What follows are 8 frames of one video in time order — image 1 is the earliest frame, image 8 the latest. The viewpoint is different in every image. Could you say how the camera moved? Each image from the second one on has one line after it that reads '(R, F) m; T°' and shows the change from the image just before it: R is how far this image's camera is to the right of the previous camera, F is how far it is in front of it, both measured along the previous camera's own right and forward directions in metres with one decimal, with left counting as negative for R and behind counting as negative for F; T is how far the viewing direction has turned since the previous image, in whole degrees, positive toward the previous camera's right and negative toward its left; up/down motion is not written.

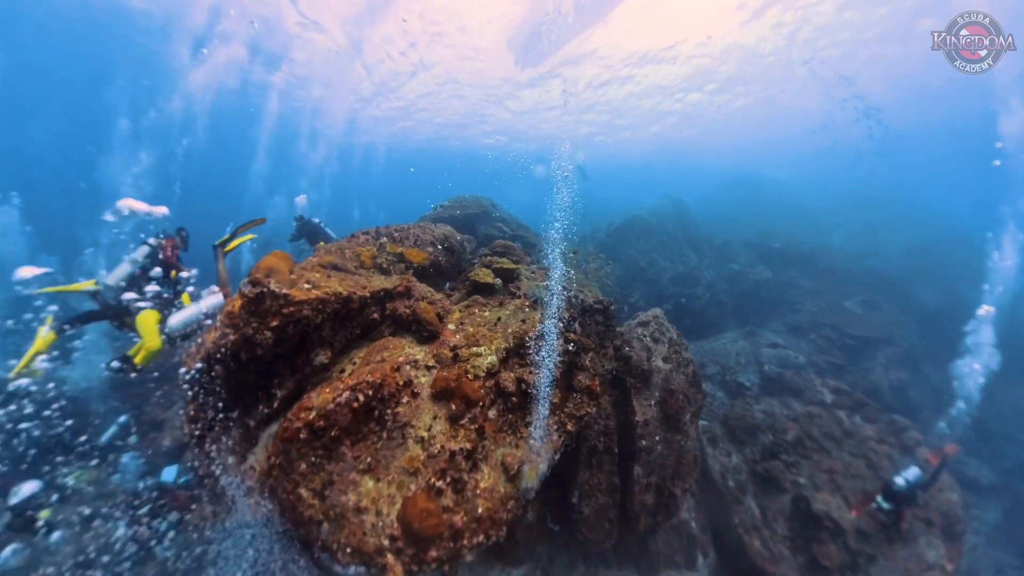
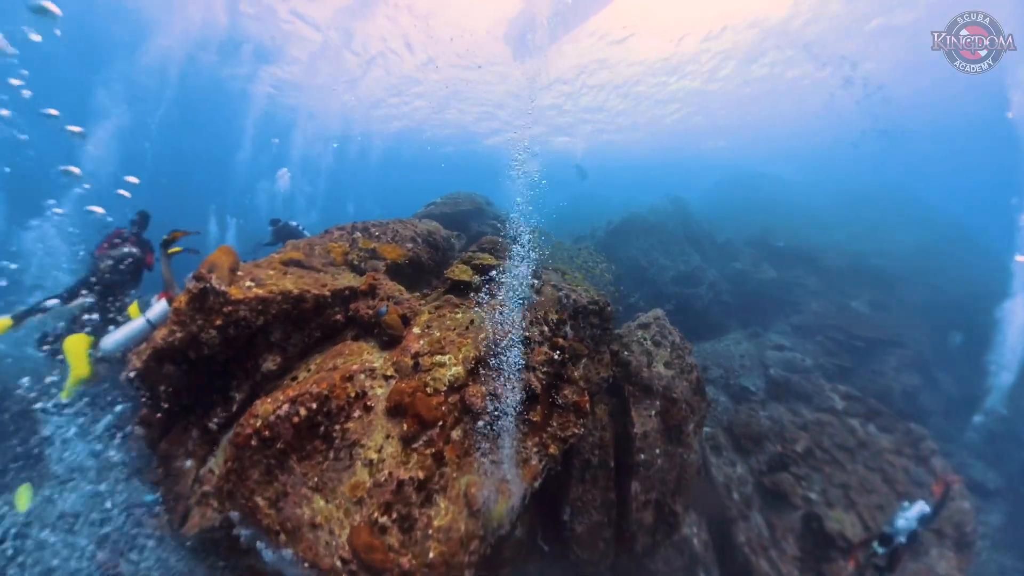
(+0.2, +0.5) m; 0°
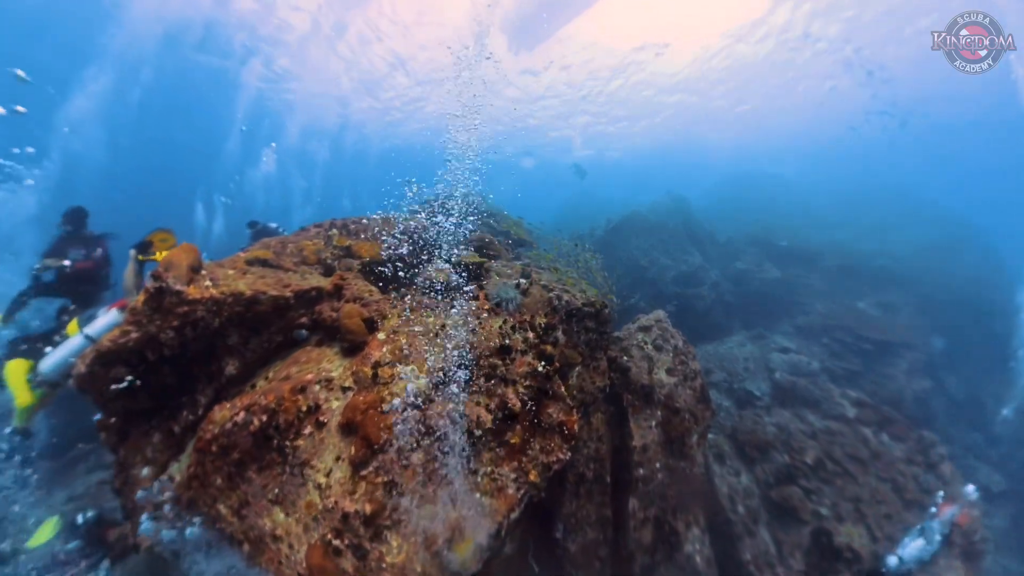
(+0.1, +0.4) m; 0°
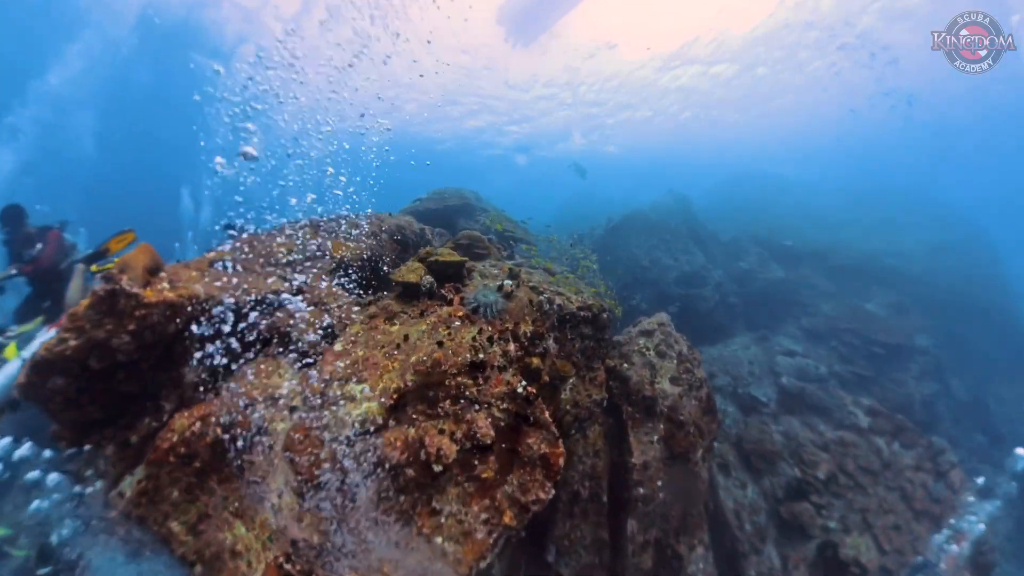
(+0.1, +0.4) m; 0°
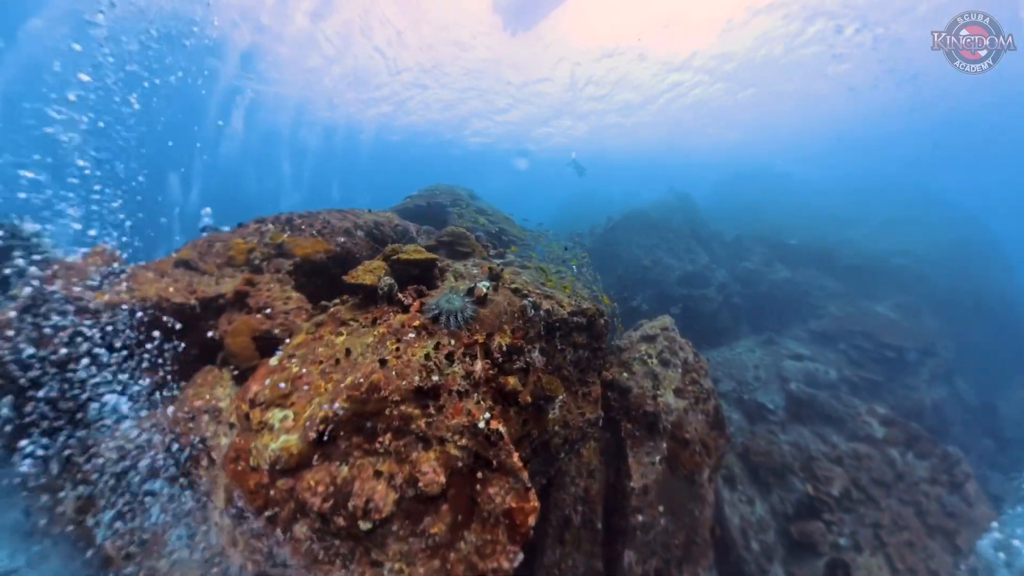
(+0.2, +0.5) m; 0°
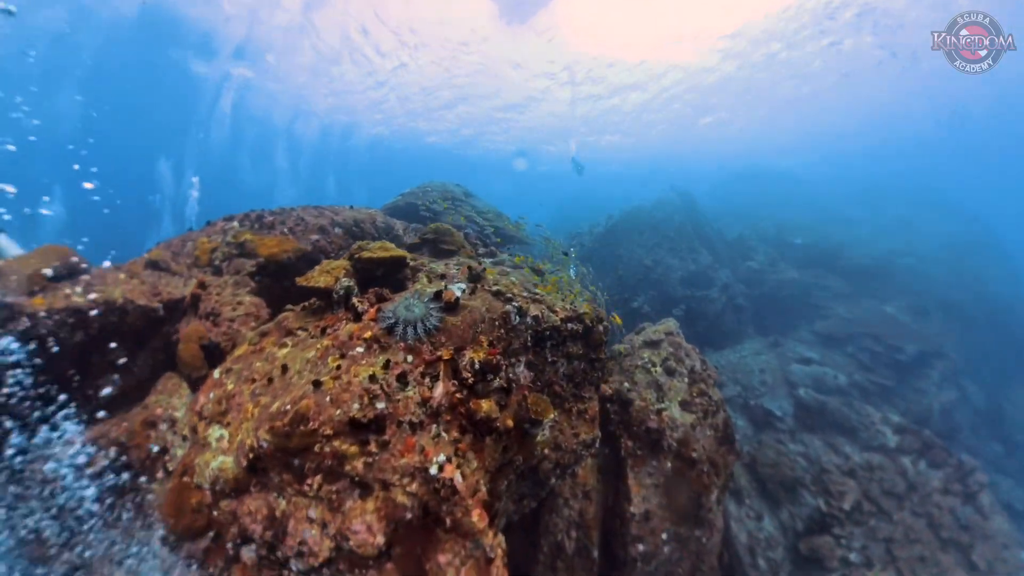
(+0.1, +0.4) m; 0°
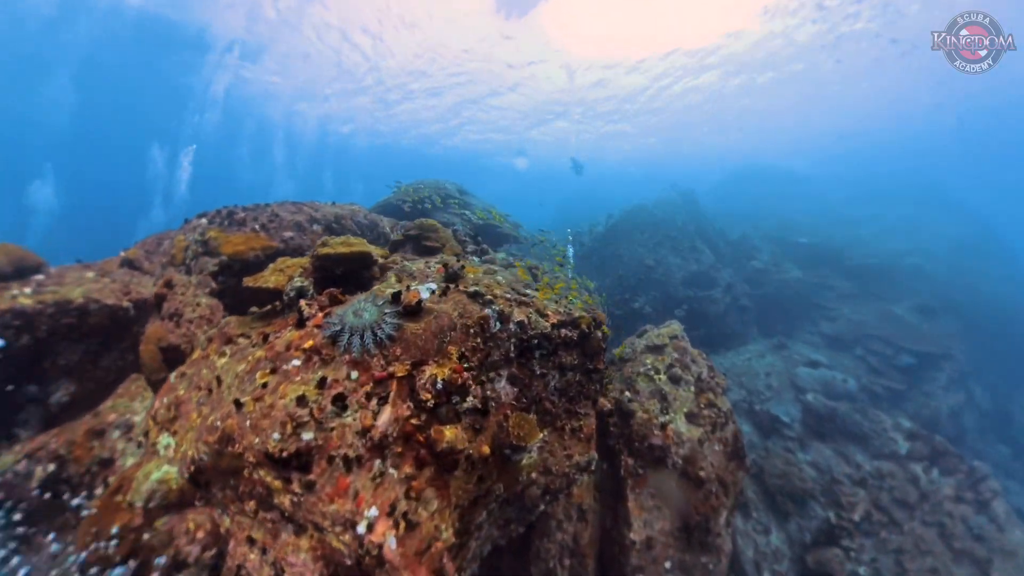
(+0.1, +0.4) m; 0°
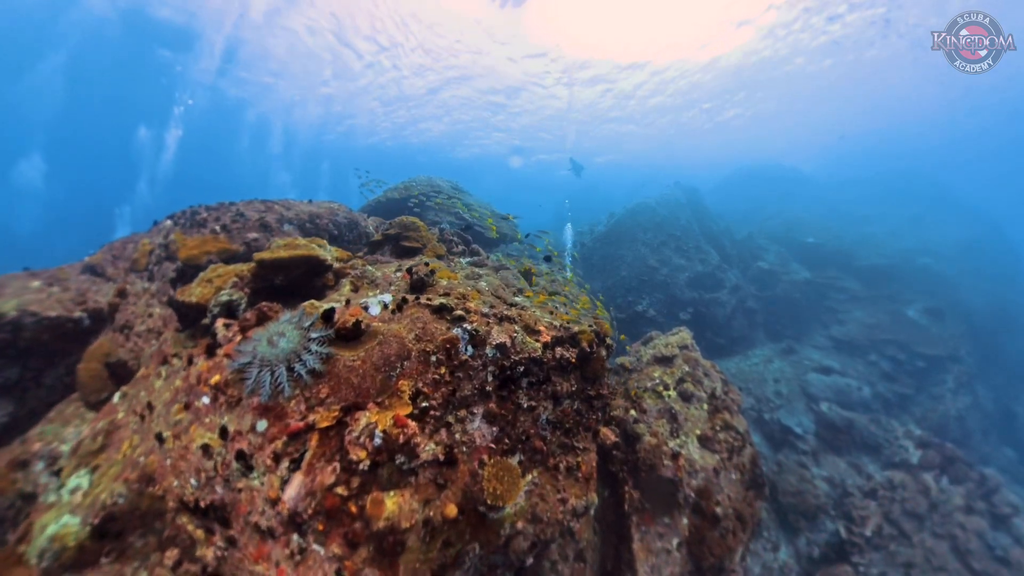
(+0.1, +0.5) m; 0°
